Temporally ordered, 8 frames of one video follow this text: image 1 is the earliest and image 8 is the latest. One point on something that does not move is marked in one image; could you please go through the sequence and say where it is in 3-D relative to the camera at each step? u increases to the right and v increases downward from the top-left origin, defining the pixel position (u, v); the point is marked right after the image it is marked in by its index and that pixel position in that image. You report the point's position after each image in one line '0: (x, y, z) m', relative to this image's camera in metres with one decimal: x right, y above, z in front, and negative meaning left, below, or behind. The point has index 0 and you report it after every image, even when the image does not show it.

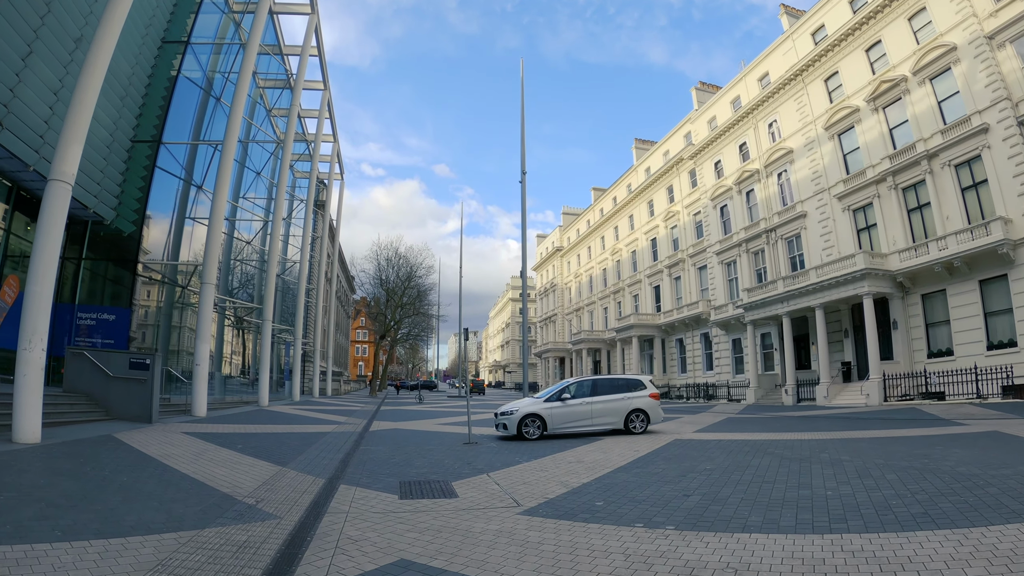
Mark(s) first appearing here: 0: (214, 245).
0: (-8.9, +1.3, +16.1) m
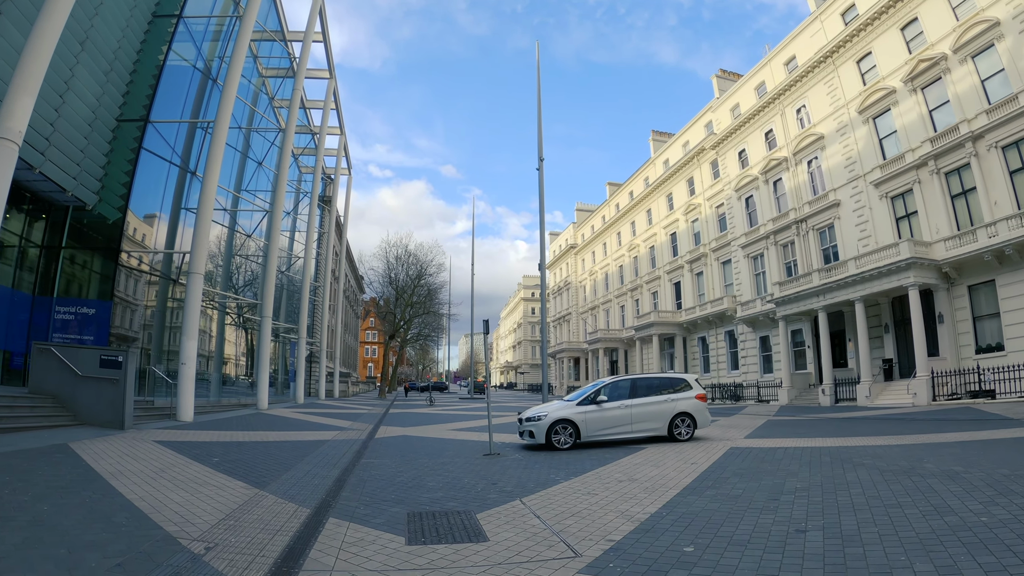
0: (-8.3, +1.5, +14.4) m
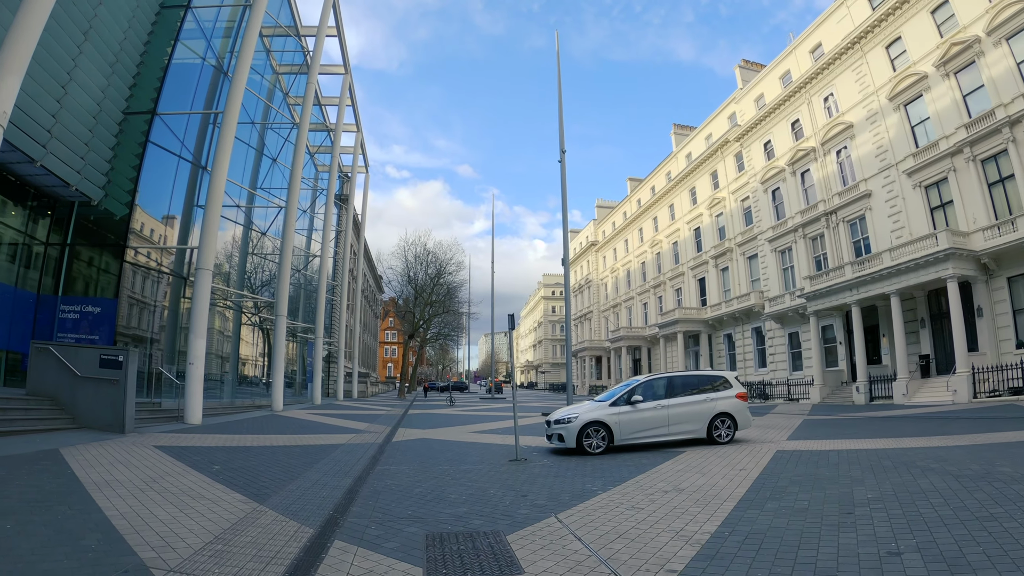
0: (-7.7, +1.6, +13.9) m
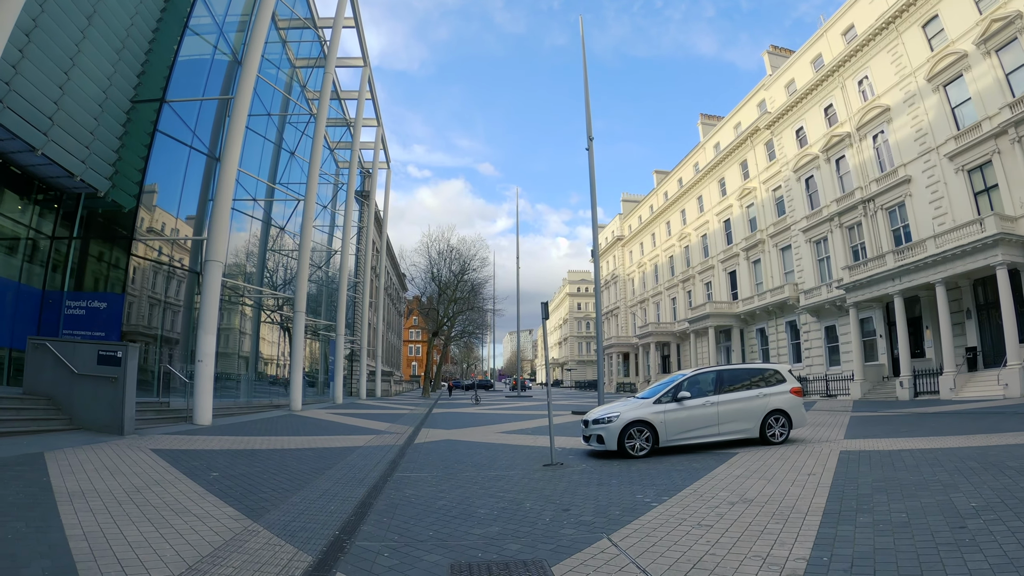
0: (-7.1, +1.8, +13.2) m
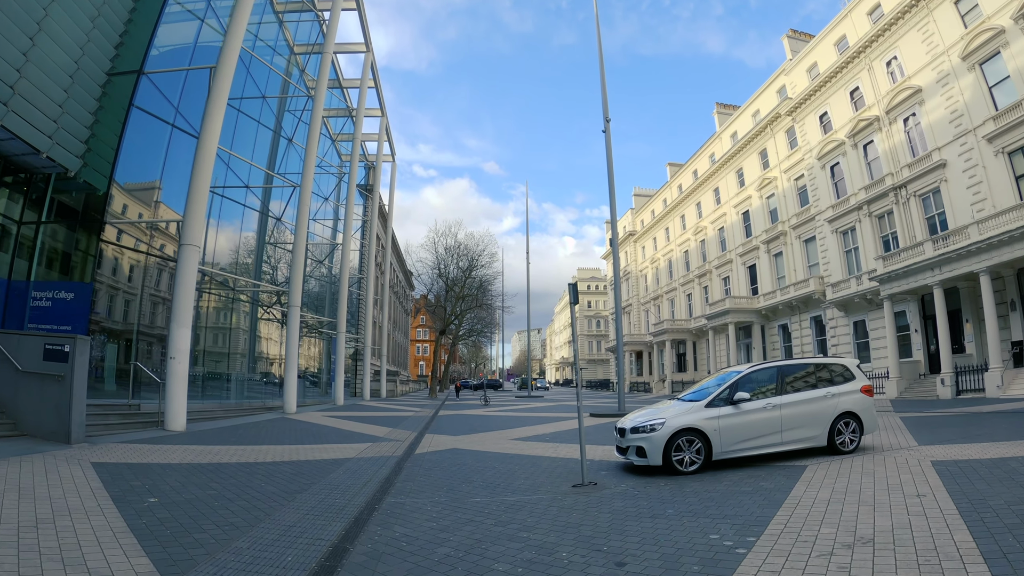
0: (-6.8, +2.0, +11.7) m
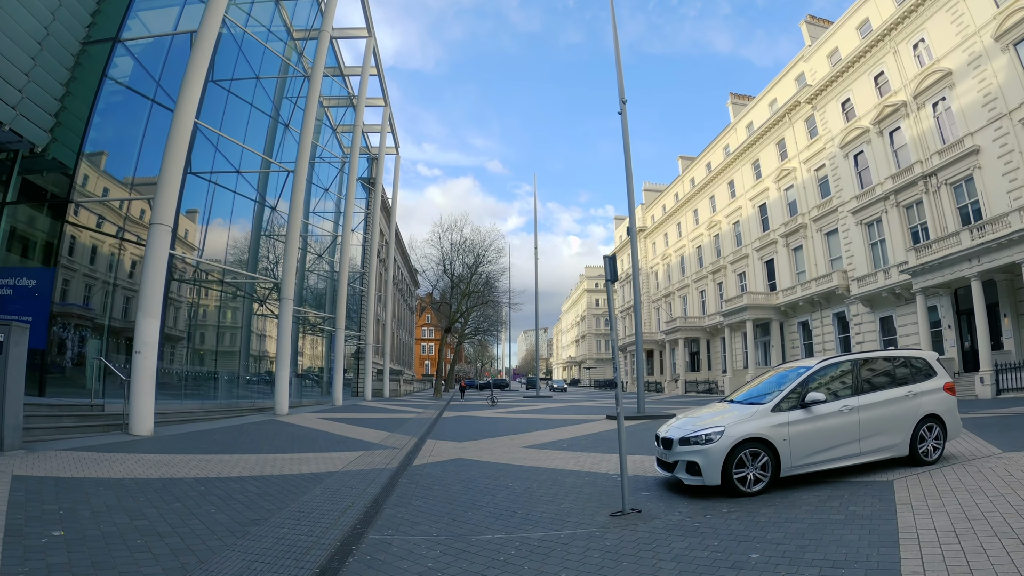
0: (-6.6, +2.2, +10.5) m
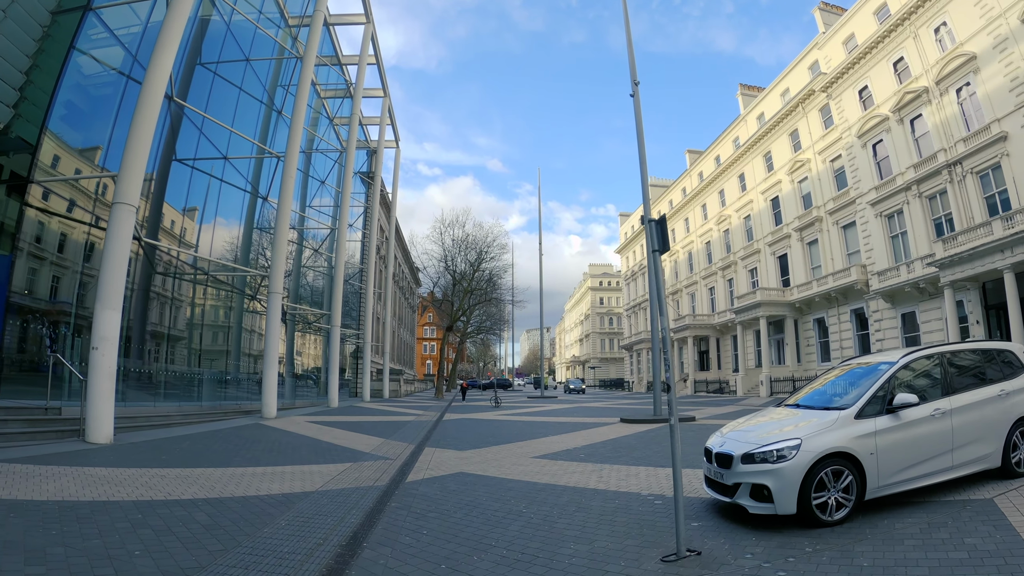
0: (-6.4, +2.4, +9.3) m
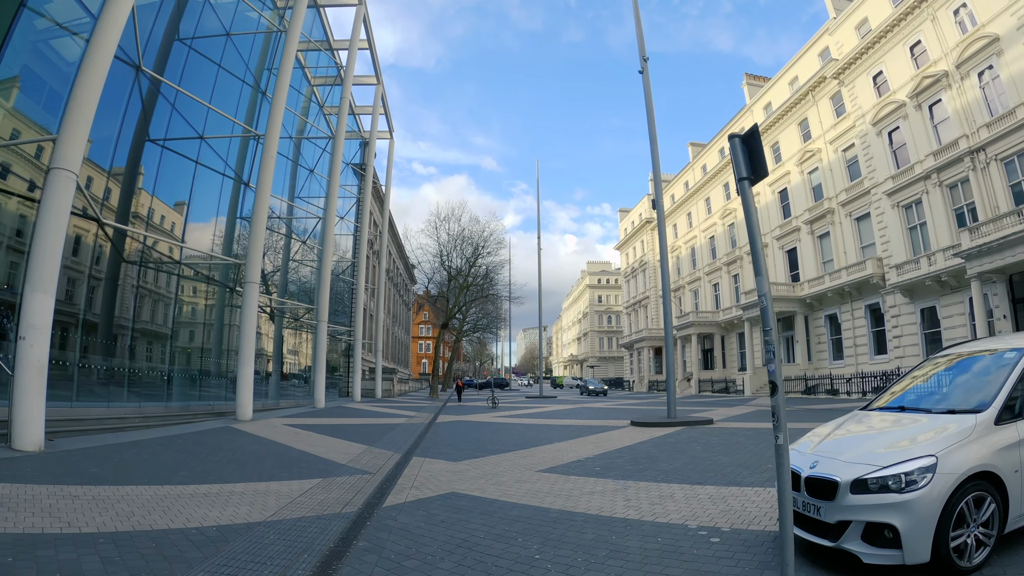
0: (-6.4, +2.6, +8.0) m
